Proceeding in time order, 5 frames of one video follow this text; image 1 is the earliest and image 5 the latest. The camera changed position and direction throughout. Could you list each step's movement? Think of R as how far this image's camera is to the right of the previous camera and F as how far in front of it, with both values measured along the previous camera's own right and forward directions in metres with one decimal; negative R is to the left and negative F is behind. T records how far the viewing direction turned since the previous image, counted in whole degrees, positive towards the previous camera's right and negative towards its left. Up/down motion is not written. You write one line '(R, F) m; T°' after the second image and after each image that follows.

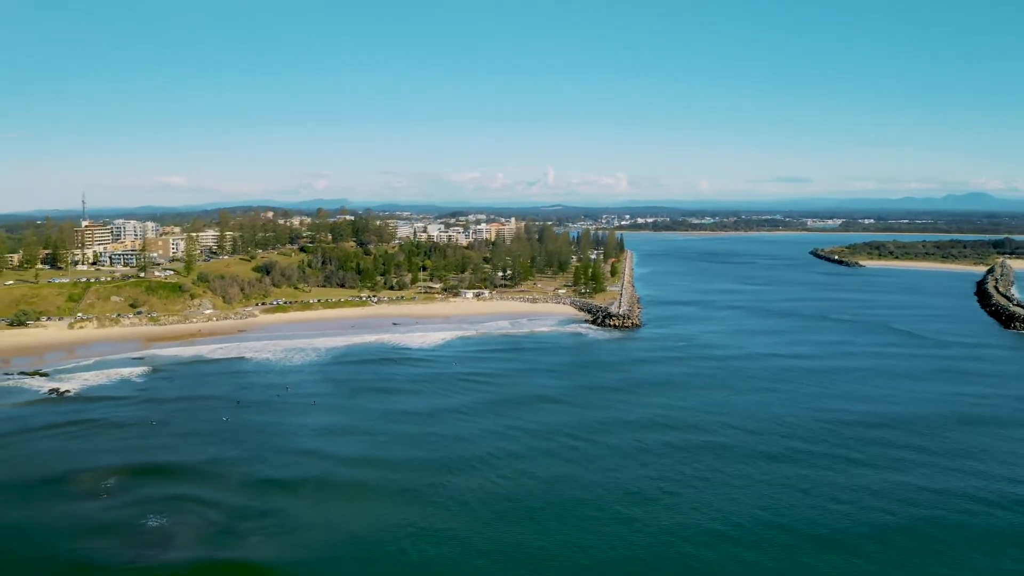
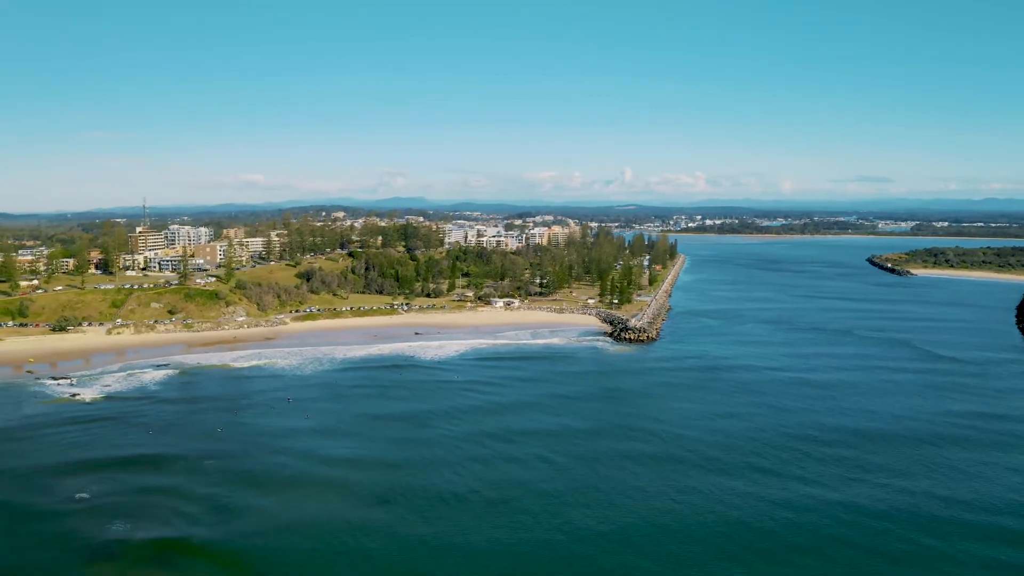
(+1.7, -0.2) m; -4°
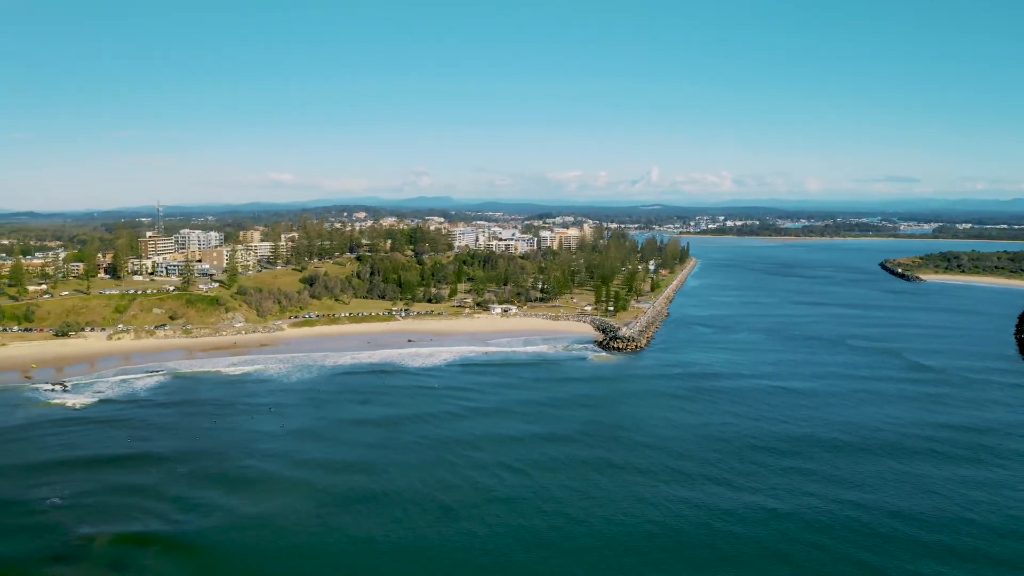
(+1.2, -0.7) m; -1°
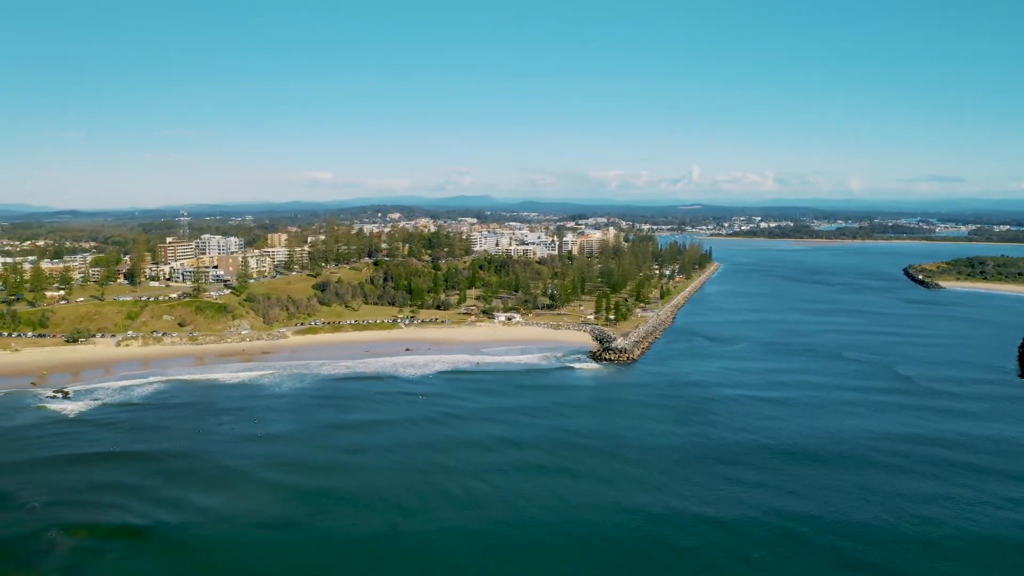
(+1.6, -0.9) m; -2°
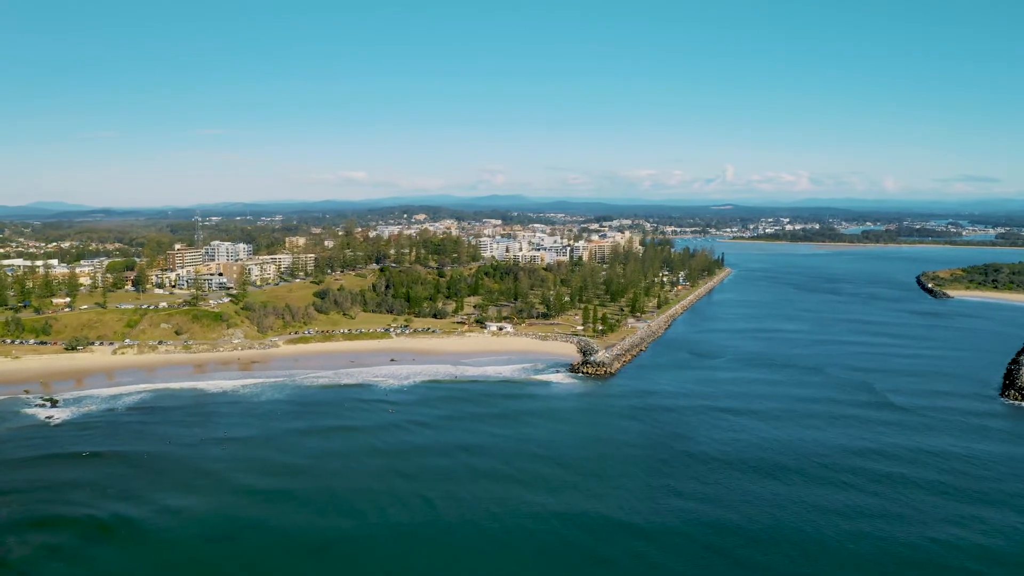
(+1.8, -1.3) m; -1°
